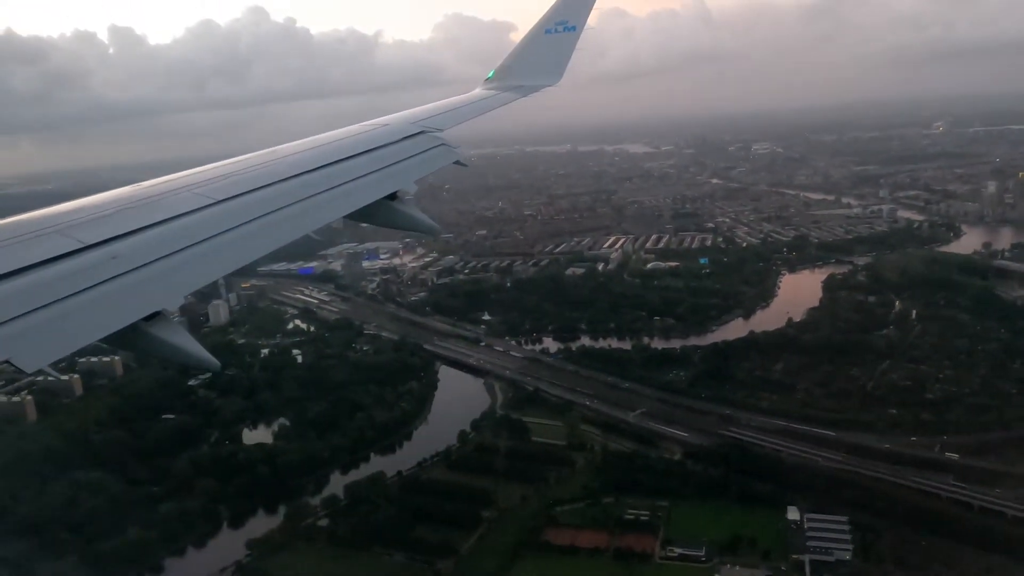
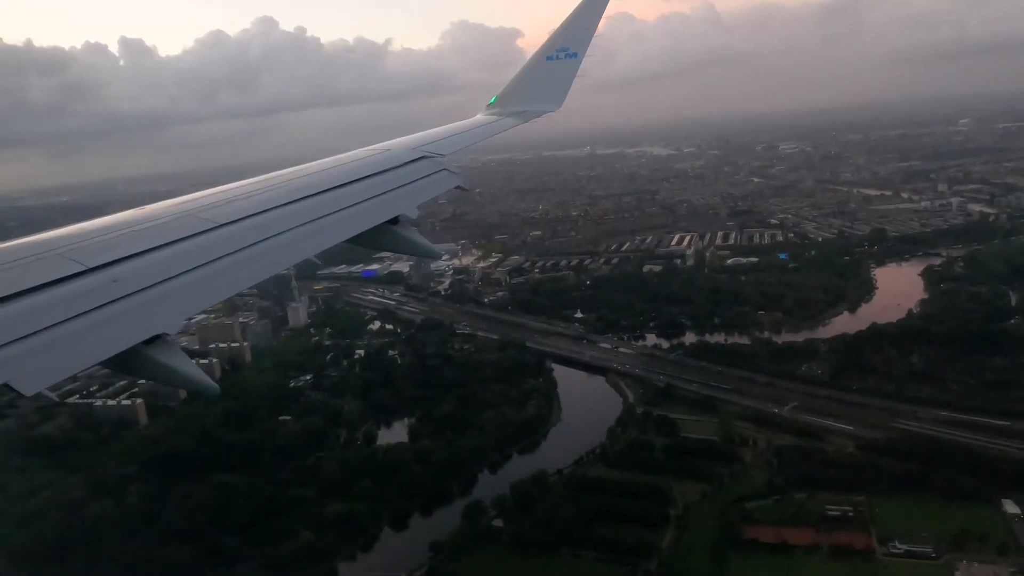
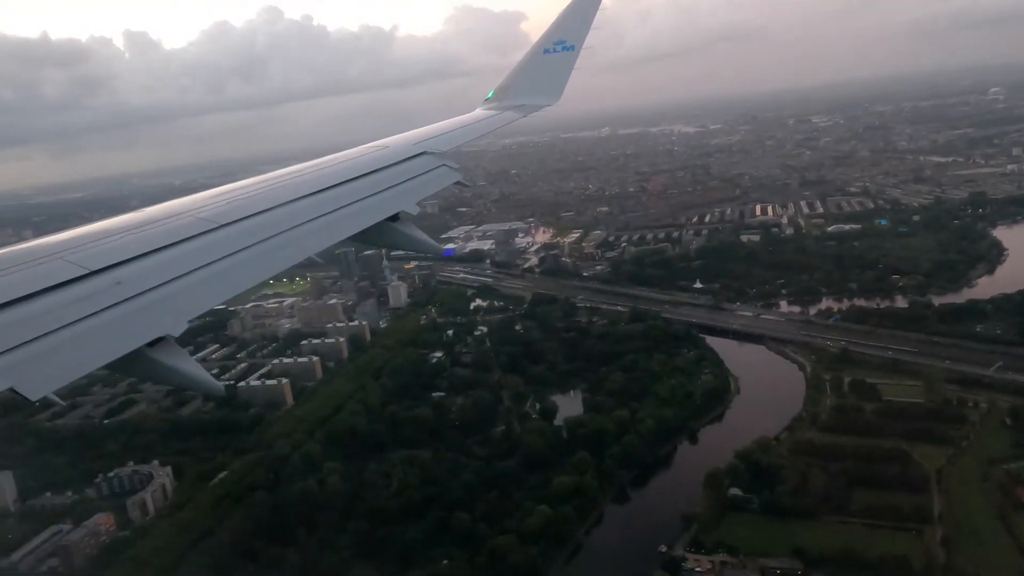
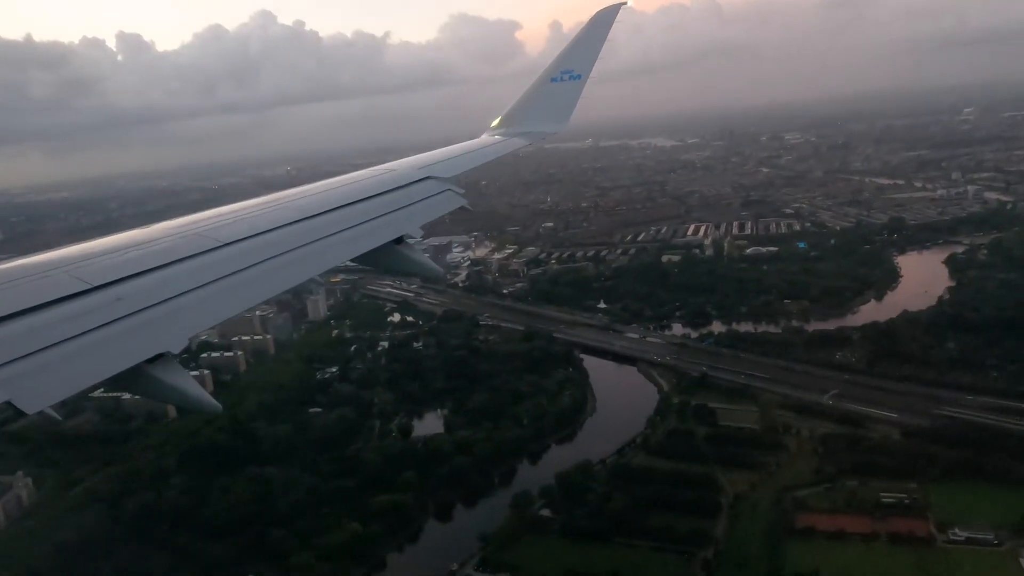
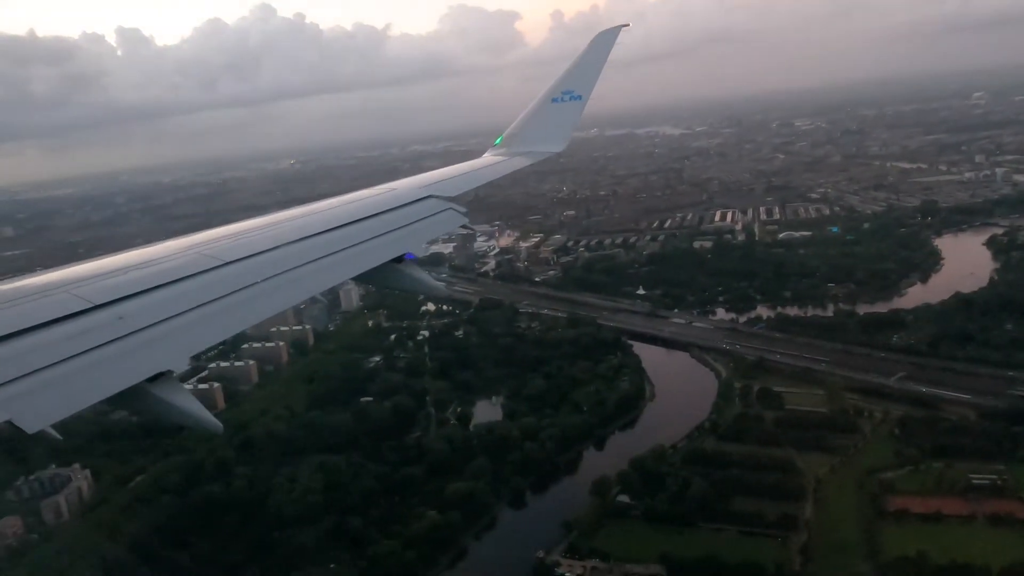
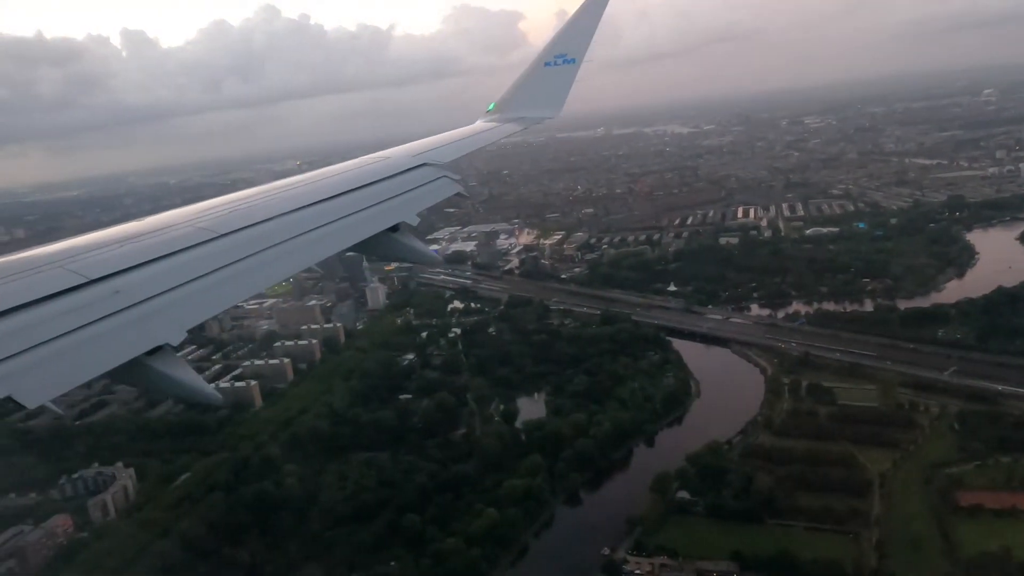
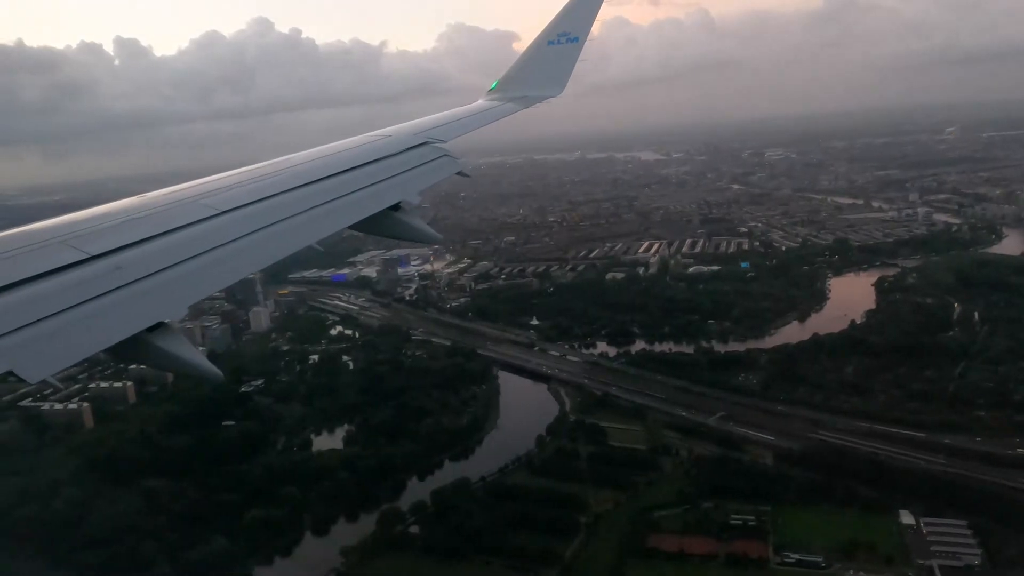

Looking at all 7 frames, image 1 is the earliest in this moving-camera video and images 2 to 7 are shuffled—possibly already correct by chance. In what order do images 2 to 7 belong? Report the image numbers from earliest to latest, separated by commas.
7, 2, 4, 5, 6, 3
